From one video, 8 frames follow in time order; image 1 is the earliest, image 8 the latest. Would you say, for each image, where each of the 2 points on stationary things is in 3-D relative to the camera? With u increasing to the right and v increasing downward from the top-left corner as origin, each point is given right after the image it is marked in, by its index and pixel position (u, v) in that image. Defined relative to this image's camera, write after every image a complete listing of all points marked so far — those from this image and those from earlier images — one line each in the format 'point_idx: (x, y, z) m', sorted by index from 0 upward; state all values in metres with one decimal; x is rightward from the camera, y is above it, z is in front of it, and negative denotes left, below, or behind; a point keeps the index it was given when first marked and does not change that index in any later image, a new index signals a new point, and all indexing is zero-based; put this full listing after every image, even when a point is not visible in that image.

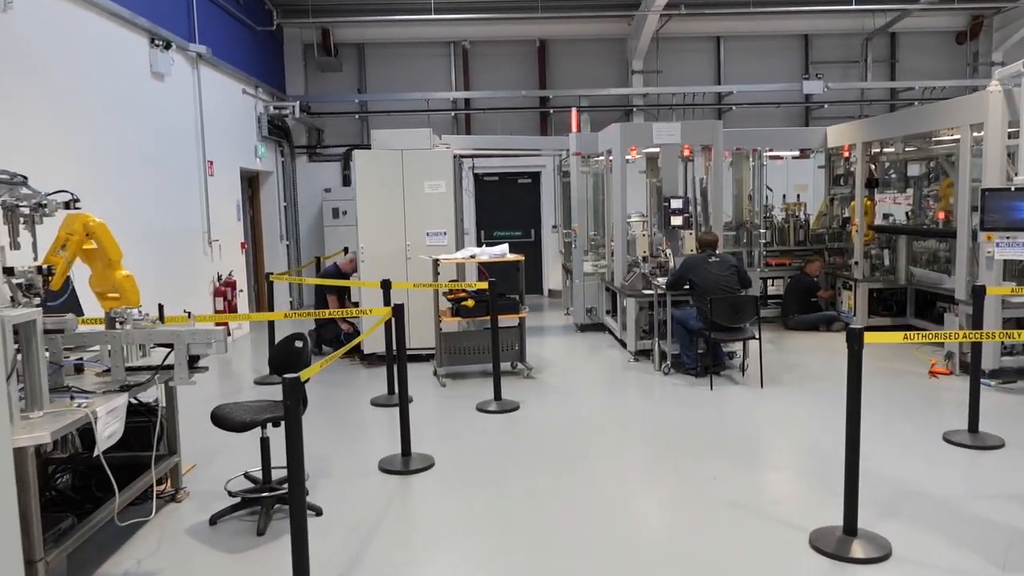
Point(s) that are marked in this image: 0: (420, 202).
0: (-0.7, +0.7, +6.3) m
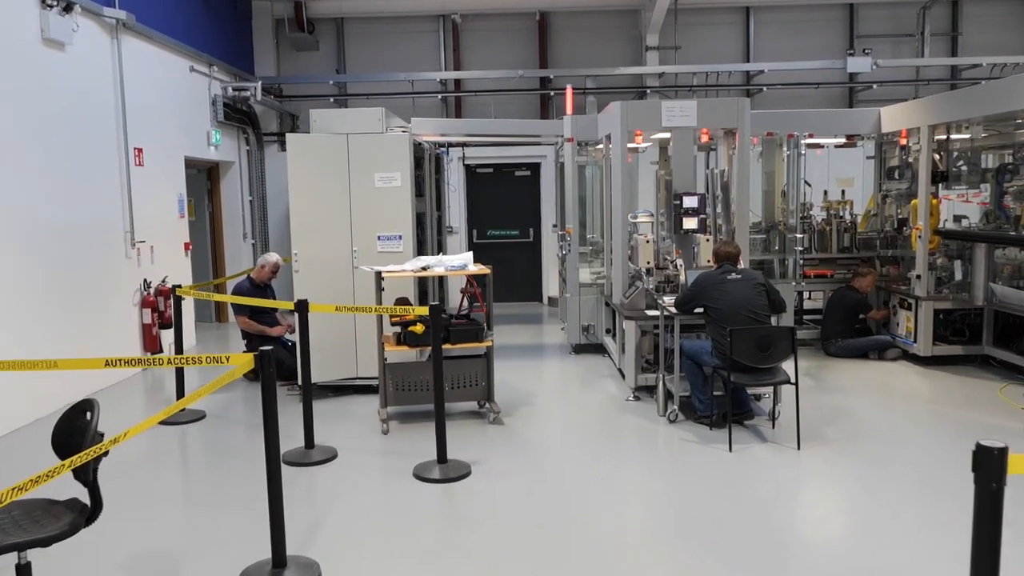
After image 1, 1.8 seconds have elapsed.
0: (-0.9, +0.6, +5.1) m
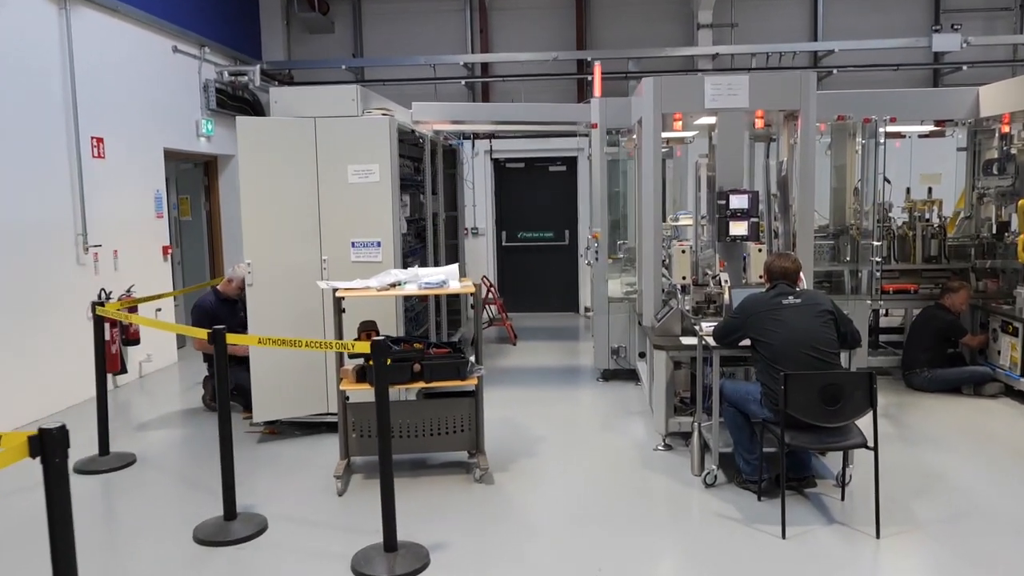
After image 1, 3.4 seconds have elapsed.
0: (-0.9, +0.5, +4.2) m
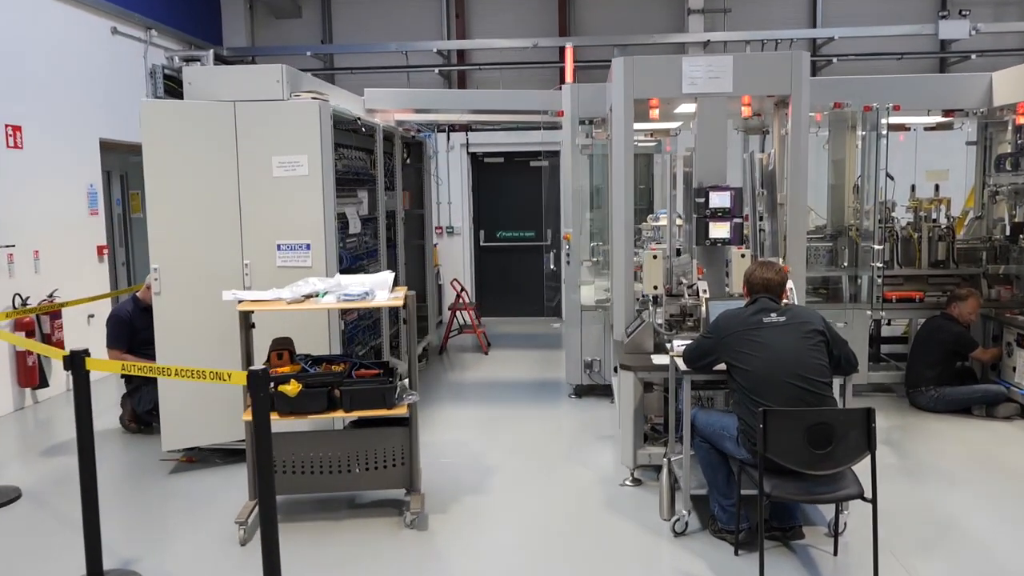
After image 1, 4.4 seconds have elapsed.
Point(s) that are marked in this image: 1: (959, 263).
0: (-1.1, +0.4, +3.6) m
1: (+2.8, +0.2, +5.1) m
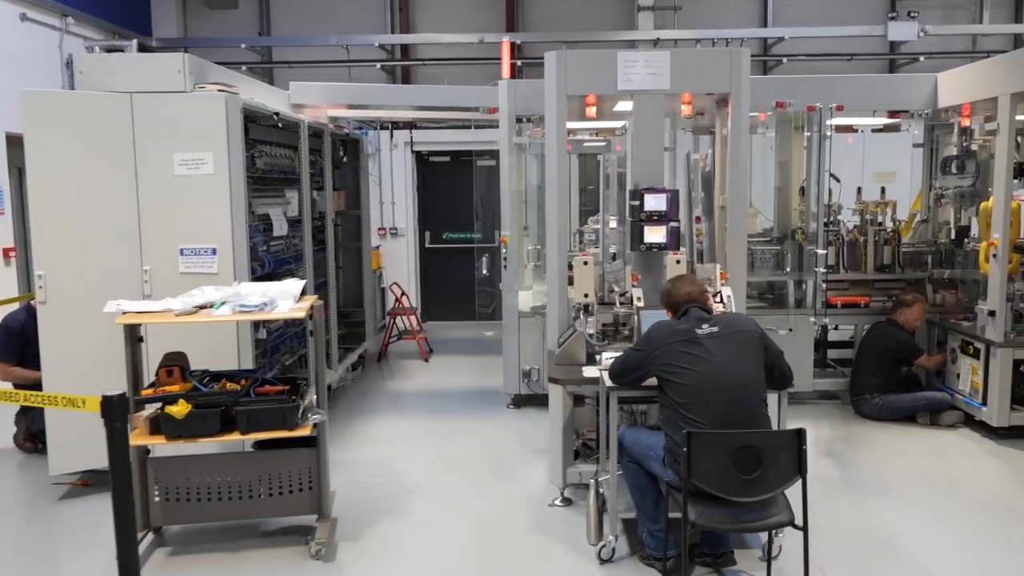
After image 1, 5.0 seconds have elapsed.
0: (-1.4, +0.4, +3.4) m
1: (+2.4, +0.1, +5.0) m
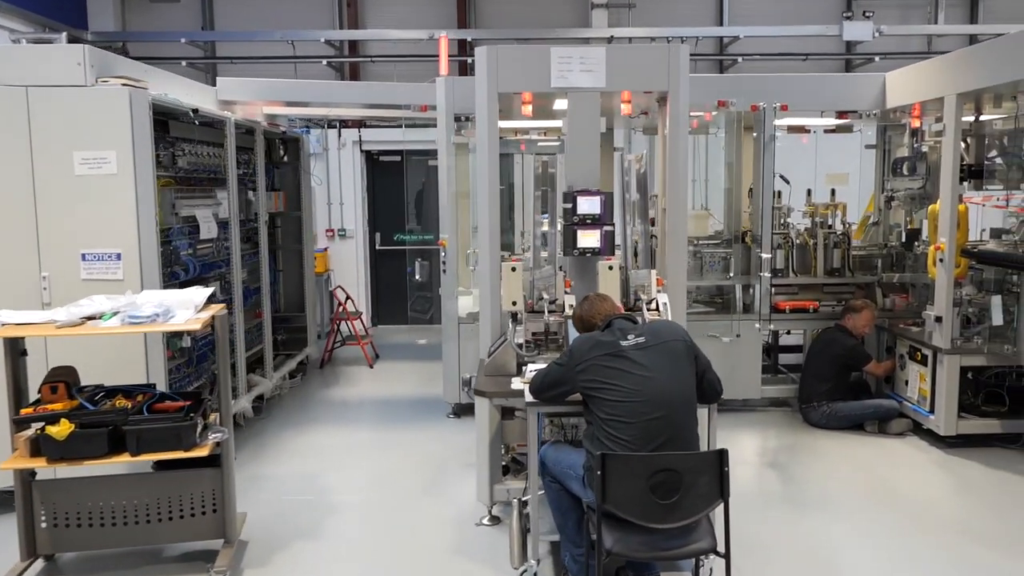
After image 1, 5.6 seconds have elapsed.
0: (-1.7, +0.4, +3.1) m
1: (+2.1, +0.1, +4.9) m
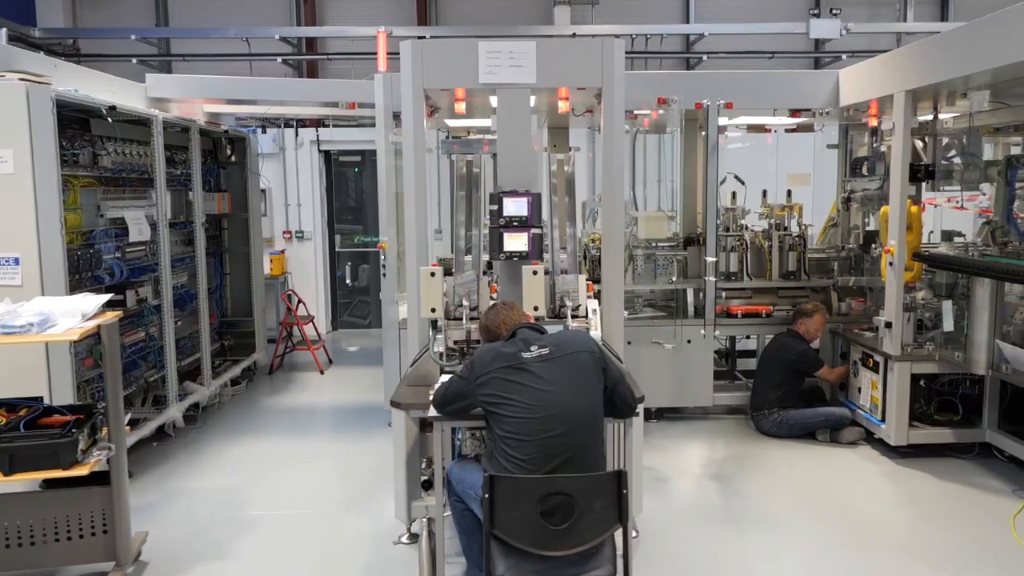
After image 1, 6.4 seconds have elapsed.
0: (-2.0, +0.4, +3.0) m
1: (+1.8, +0.1, +4.8) m
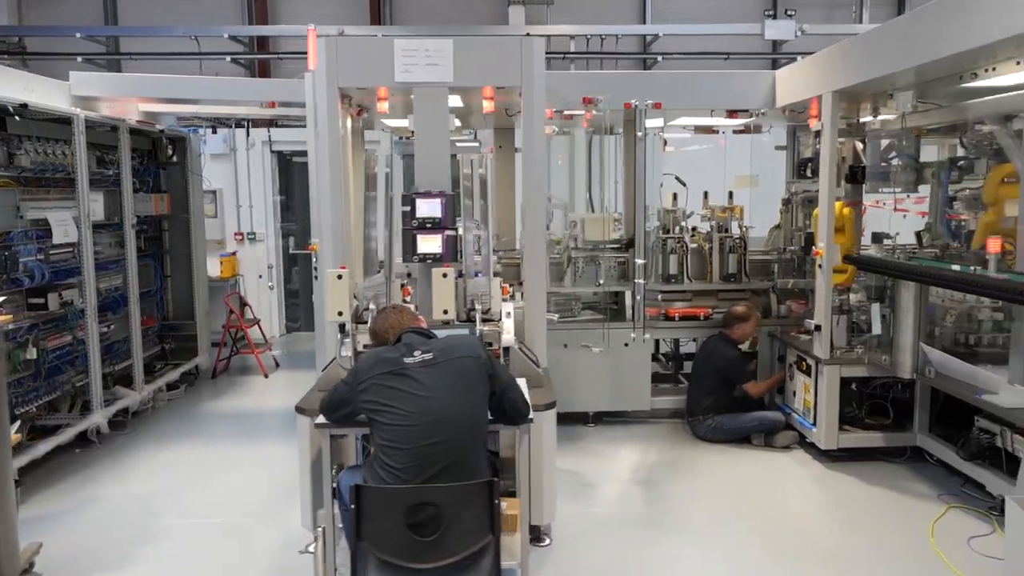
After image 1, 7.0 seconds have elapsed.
0: (-2.3, +0.3, +2.9) m
1: (+1.4, +0.1, +4.7) m
